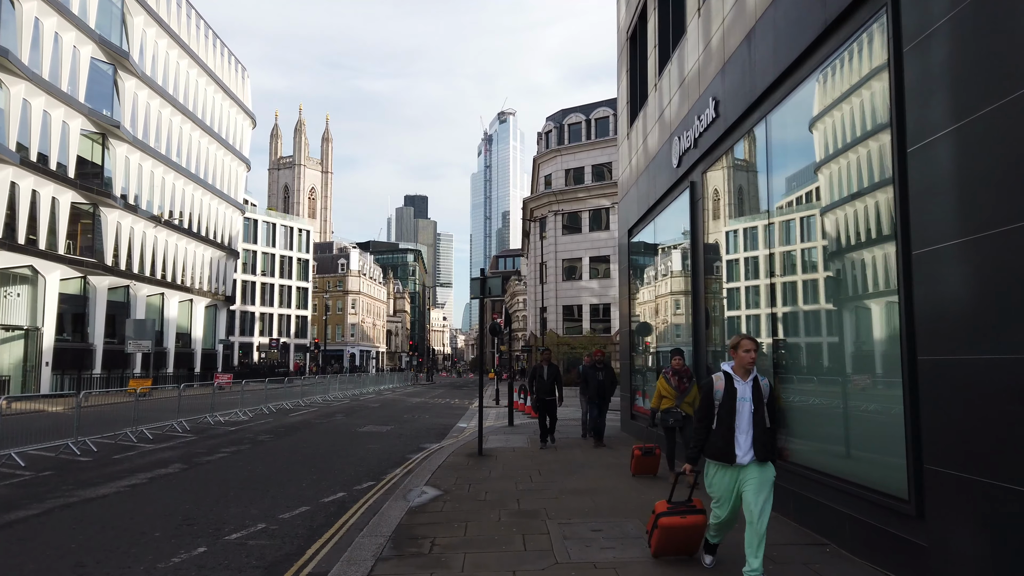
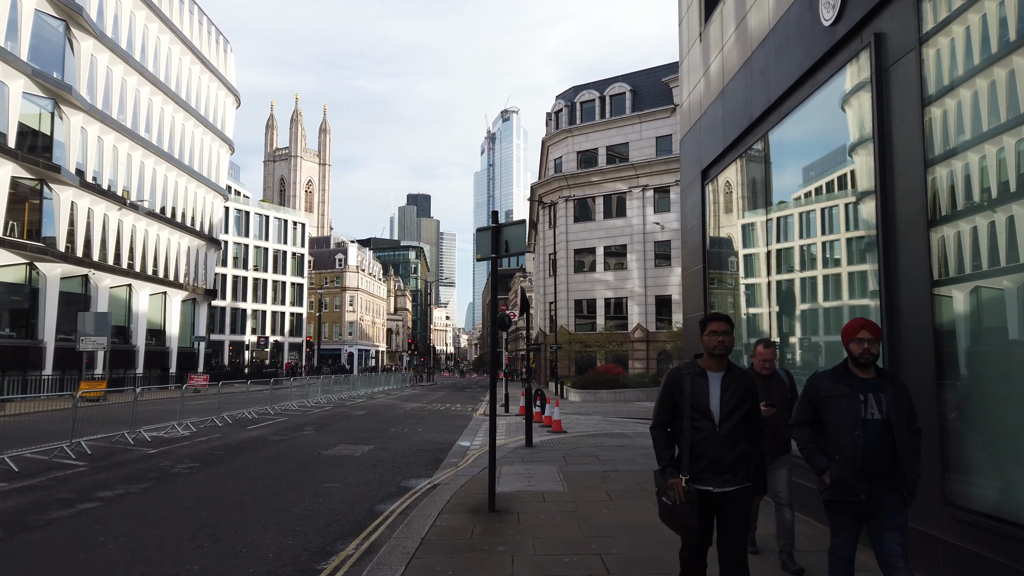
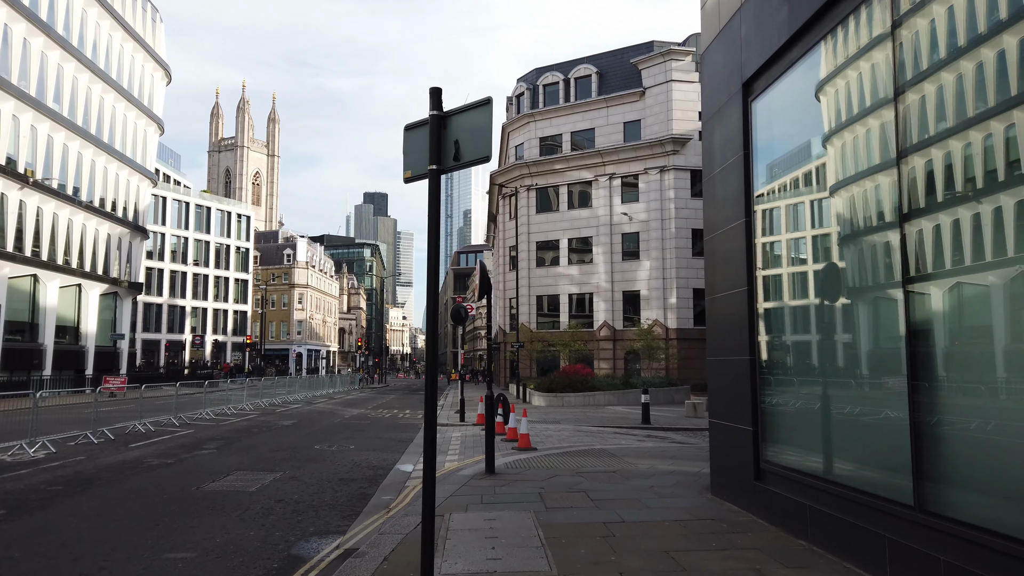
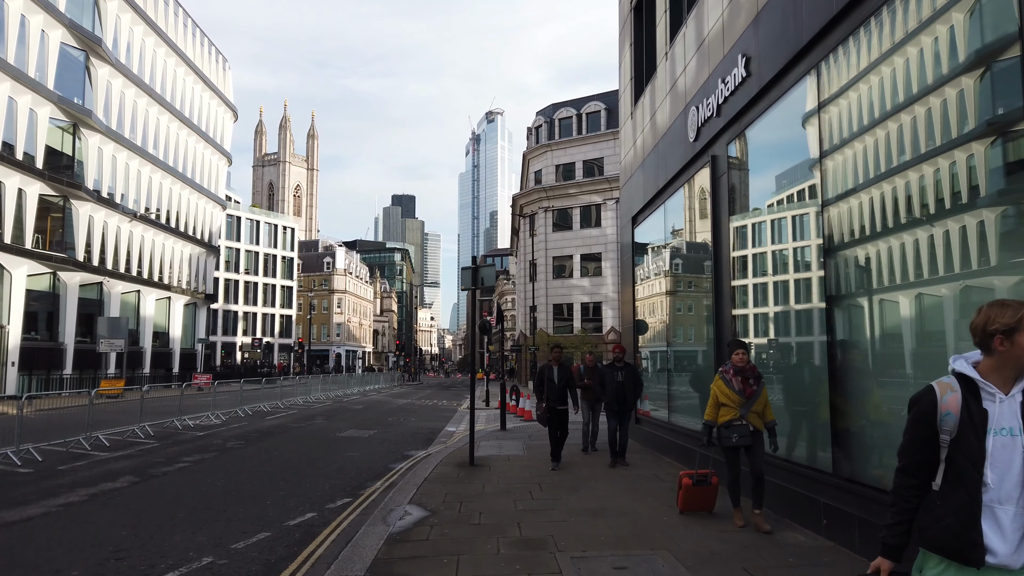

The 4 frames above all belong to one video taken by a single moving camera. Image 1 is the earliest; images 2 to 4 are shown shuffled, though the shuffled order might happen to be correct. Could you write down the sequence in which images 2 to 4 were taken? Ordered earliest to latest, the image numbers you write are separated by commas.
4, 2, 3
